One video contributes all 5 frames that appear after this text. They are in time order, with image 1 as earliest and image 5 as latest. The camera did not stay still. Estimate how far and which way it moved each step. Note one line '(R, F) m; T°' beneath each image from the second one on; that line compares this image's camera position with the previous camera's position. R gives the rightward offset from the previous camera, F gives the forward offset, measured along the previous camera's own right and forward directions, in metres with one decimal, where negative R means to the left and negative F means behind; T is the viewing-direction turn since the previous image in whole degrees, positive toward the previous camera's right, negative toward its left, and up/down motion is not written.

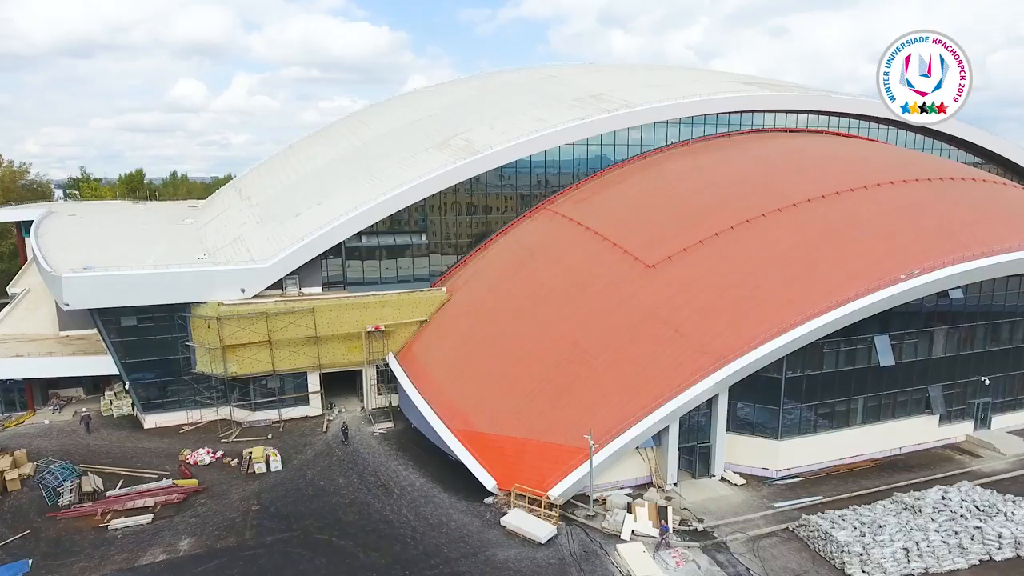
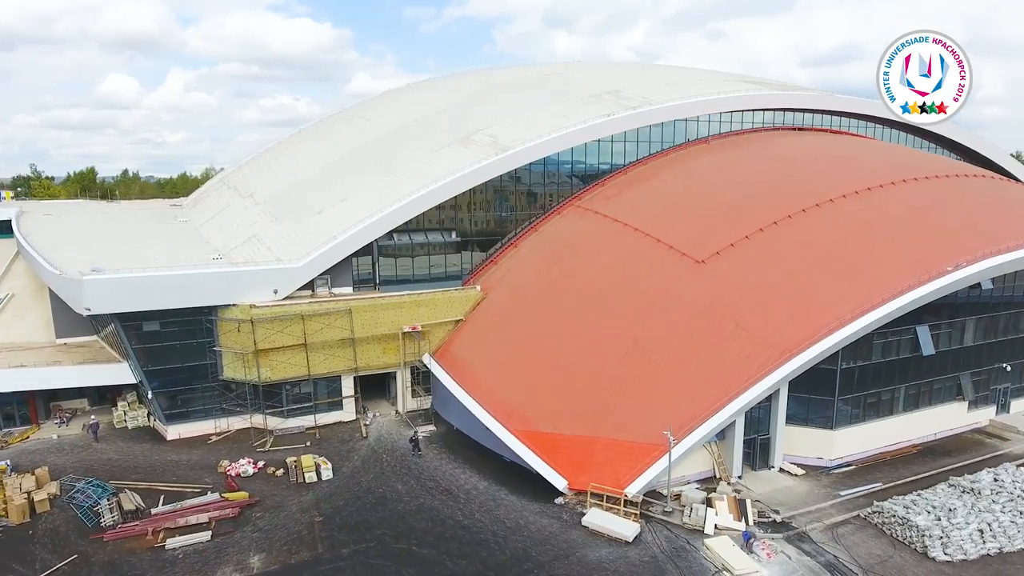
(-3.3, +0.5) m; +5°
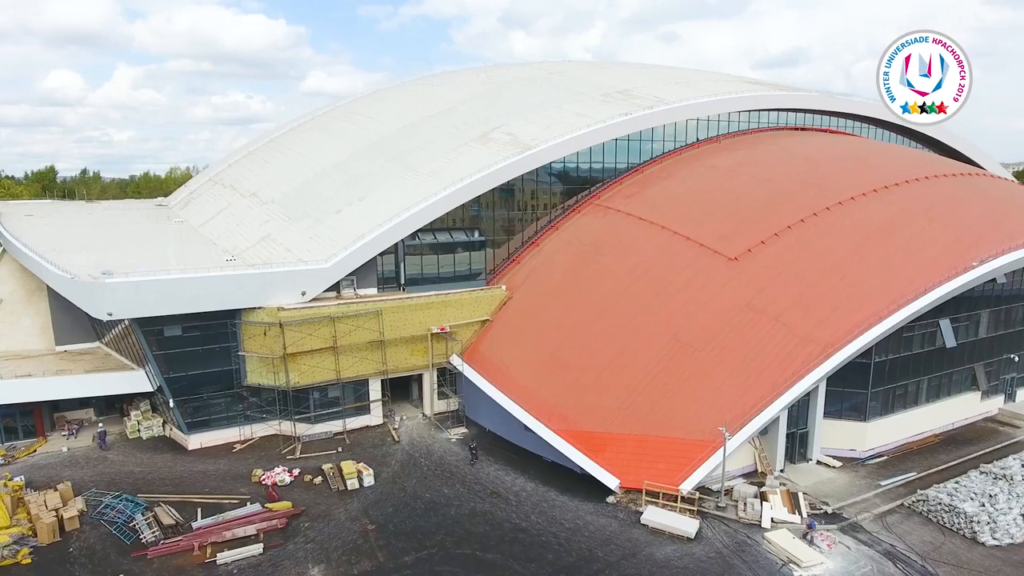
(-2.4, +0.3) m; +4°
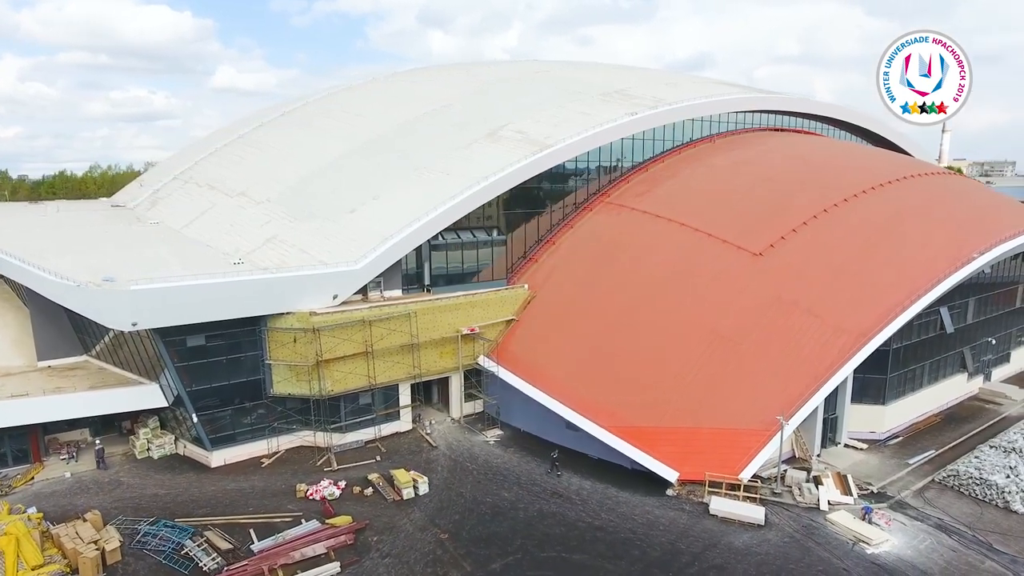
(-3.7, +0.4) m; +7°
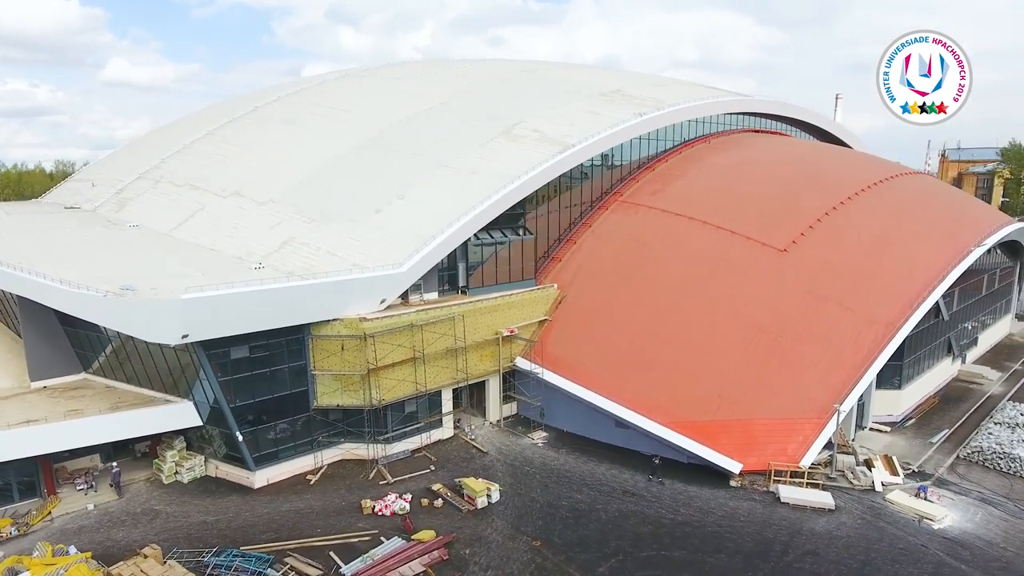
(-4.1, +0.6) m; +8°
